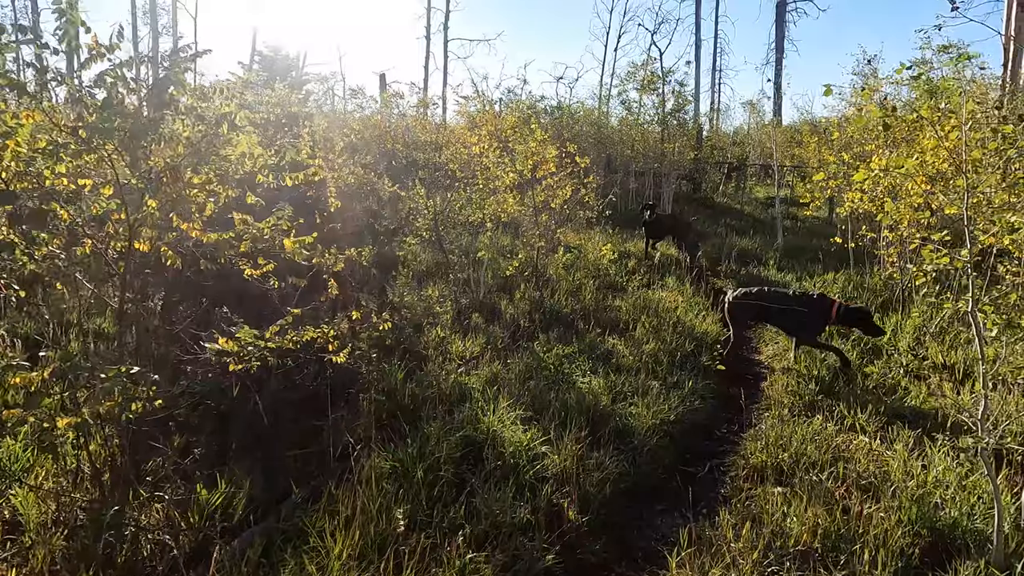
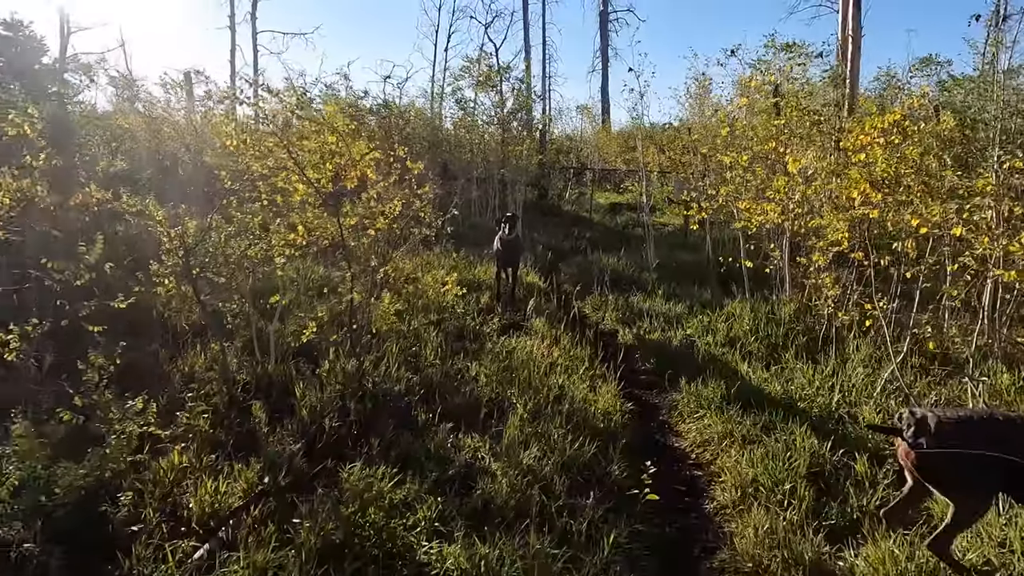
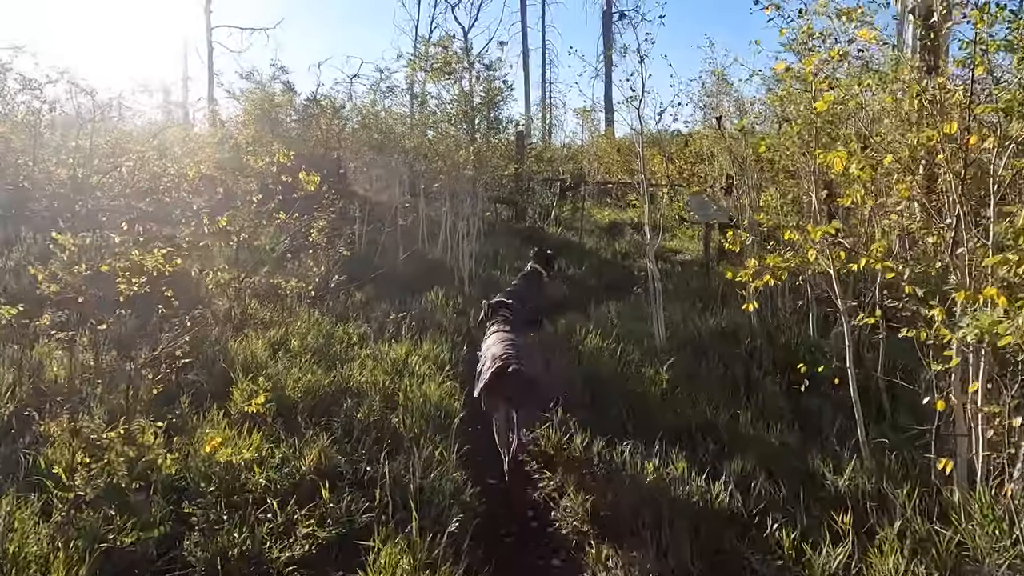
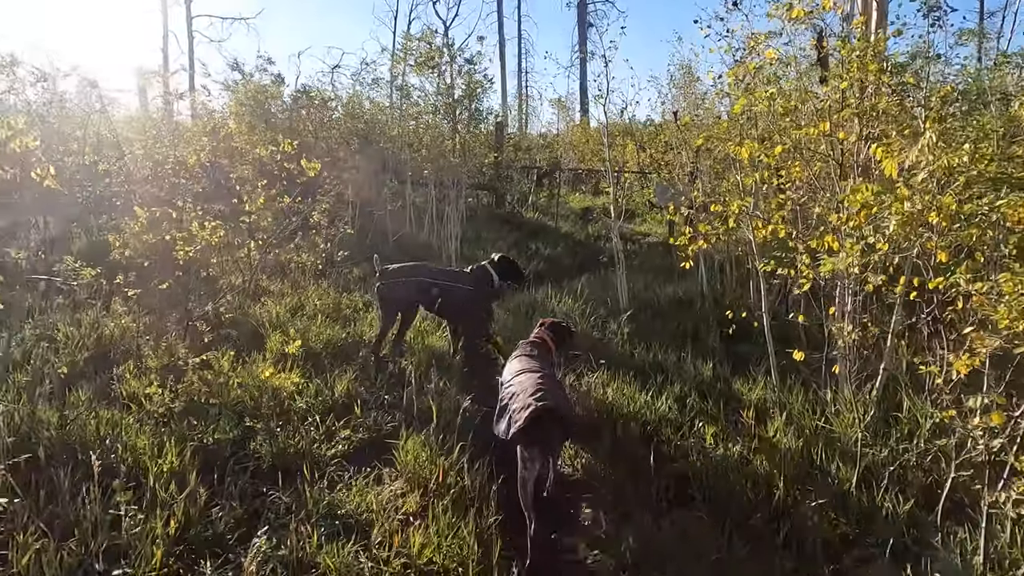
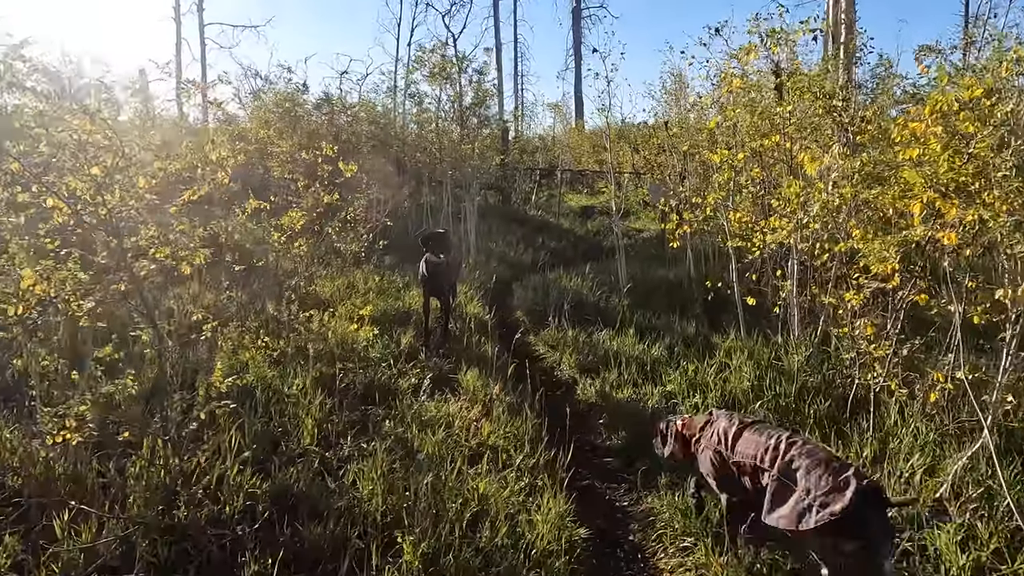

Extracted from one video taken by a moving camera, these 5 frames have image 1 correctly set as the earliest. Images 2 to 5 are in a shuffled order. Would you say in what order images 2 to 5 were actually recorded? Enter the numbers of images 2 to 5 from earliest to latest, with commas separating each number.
2, 5, 4, 3
